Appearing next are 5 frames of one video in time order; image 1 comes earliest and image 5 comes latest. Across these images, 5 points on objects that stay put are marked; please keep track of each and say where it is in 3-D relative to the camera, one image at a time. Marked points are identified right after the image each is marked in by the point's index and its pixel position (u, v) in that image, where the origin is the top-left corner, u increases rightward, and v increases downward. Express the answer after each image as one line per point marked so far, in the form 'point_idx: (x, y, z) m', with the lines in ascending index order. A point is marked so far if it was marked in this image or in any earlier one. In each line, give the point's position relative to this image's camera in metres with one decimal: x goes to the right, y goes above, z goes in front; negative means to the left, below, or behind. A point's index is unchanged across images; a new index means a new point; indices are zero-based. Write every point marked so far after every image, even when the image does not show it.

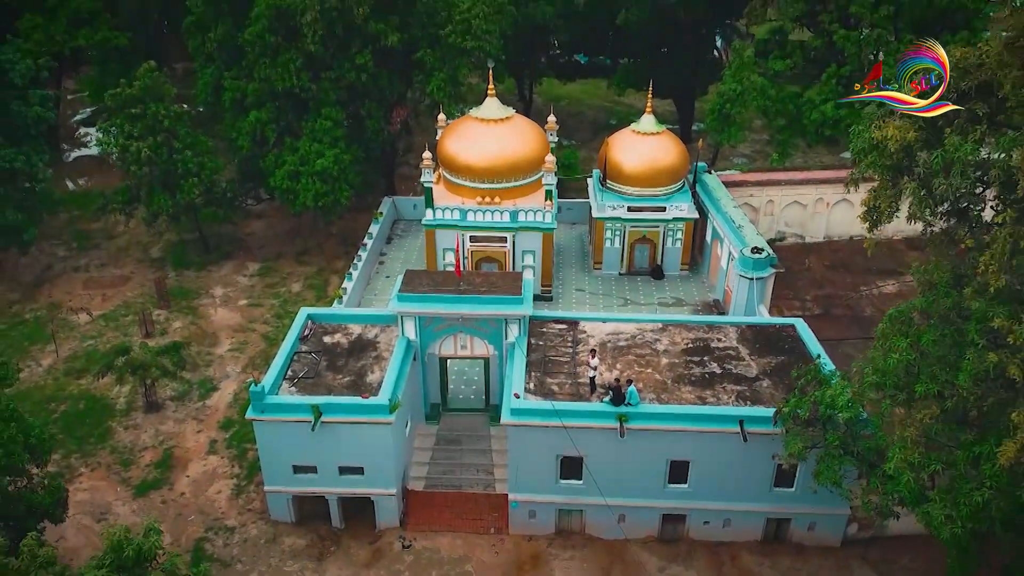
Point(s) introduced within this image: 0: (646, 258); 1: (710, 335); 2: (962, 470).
0: (+2.9, +0.3, +18.3) m
1: (+3.3, -0.8, +13.6) m
2: (+4.1, -1.4, +7.2) m
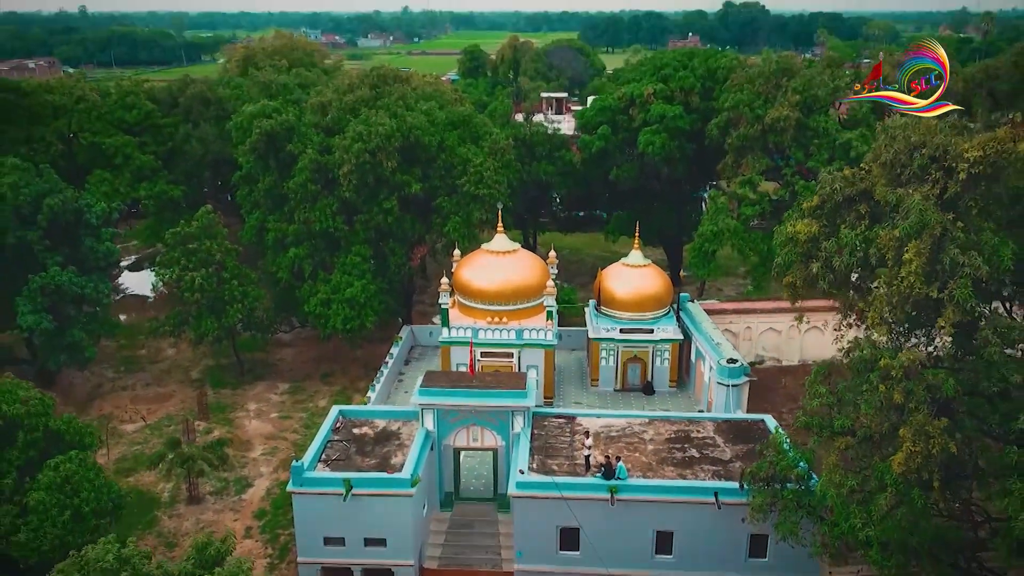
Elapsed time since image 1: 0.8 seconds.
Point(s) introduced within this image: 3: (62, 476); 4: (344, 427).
0: (+3.1, -2.2, +20.2) m
1: (+3.4, -2.6, +15.3) m
2: (+4.0, -2.2, +8.9) m
3: (-6.1, -2.5, +11.0) m
4: (-3.2, -2.7, +15.6) m
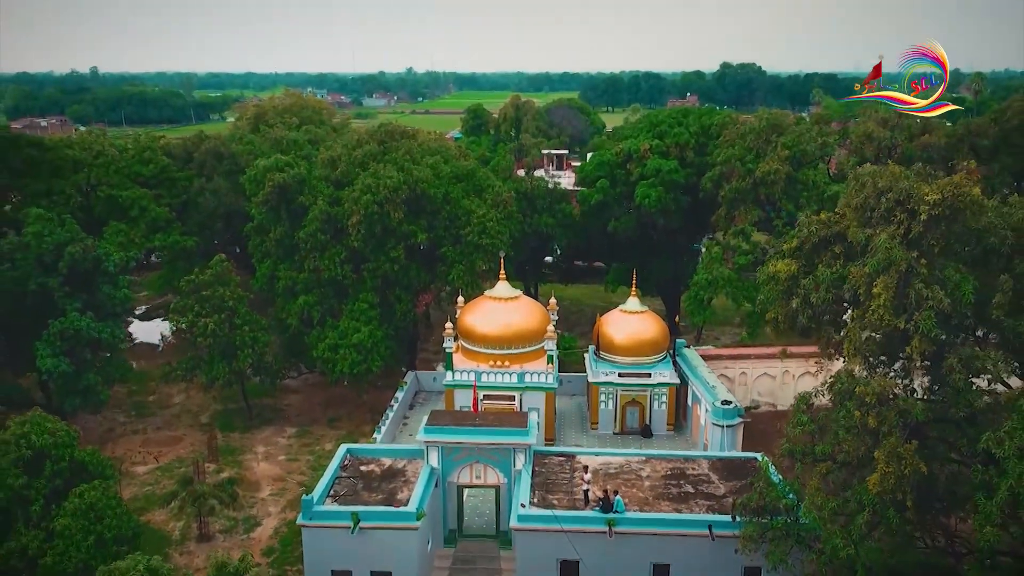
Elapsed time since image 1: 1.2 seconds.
0: (+3.2, -3.3, +20.8) m
1: (+3.4, -3.4, +15.9) m
2: (+4.0, -2.6, +9.5) m
3: (-6.1, -3.1, +11.6) m
4: (-3.2, -3.5, +16.2) m
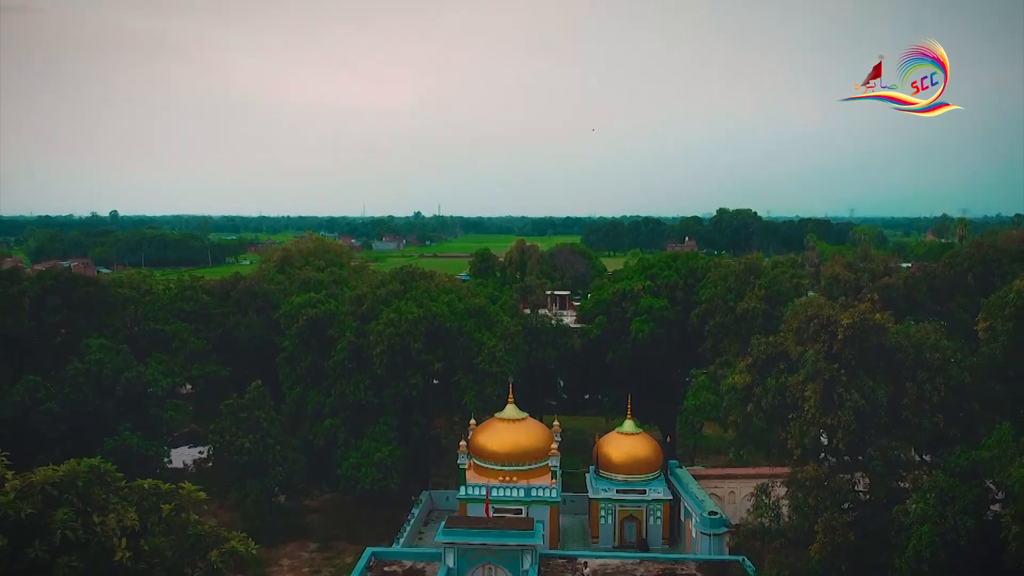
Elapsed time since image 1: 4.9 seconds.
0: (+3.4, -6.8, +22.6) m
1: (+3.6, -6.0, +17.7) m
2: (+4.1, -4.1, +11.6) m
3: (-5.9, -4.9, +13.7) m
4: (-3.0, -6.1, +18.0) m
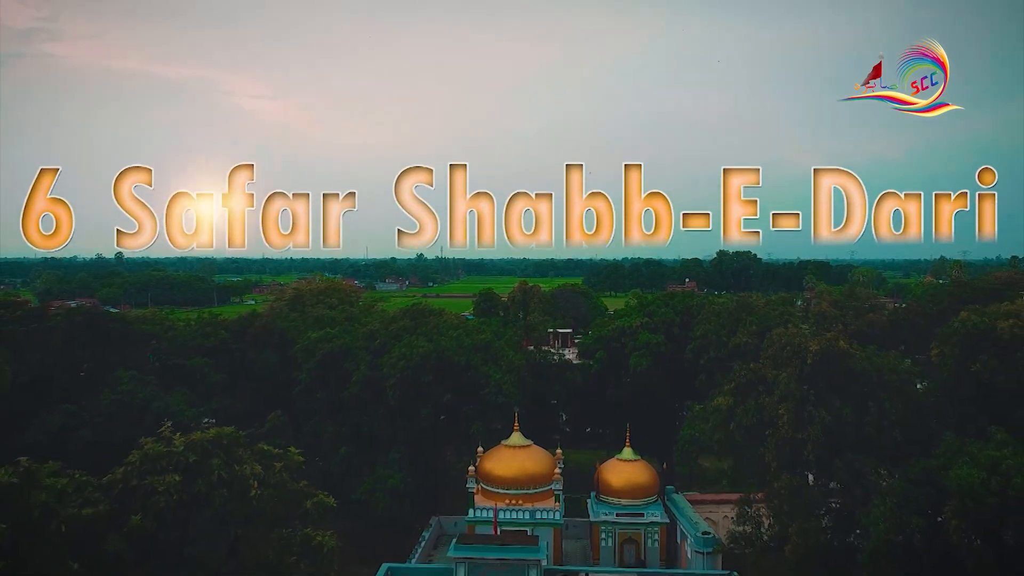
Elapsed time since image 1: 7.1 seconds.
0: (+3.5, -7.8, +23.9) m
1: (+3.7, -6.8, +19.1) m
2: (+4.3, -4.6, +13.0) m
3: (-5.8, -5.5, +15.1) m
4: (-2.9, -6.9, +19.4) m
